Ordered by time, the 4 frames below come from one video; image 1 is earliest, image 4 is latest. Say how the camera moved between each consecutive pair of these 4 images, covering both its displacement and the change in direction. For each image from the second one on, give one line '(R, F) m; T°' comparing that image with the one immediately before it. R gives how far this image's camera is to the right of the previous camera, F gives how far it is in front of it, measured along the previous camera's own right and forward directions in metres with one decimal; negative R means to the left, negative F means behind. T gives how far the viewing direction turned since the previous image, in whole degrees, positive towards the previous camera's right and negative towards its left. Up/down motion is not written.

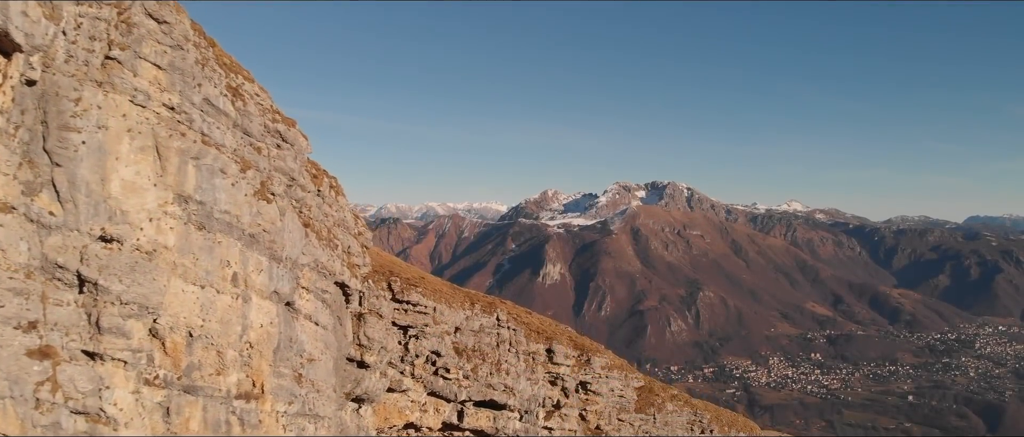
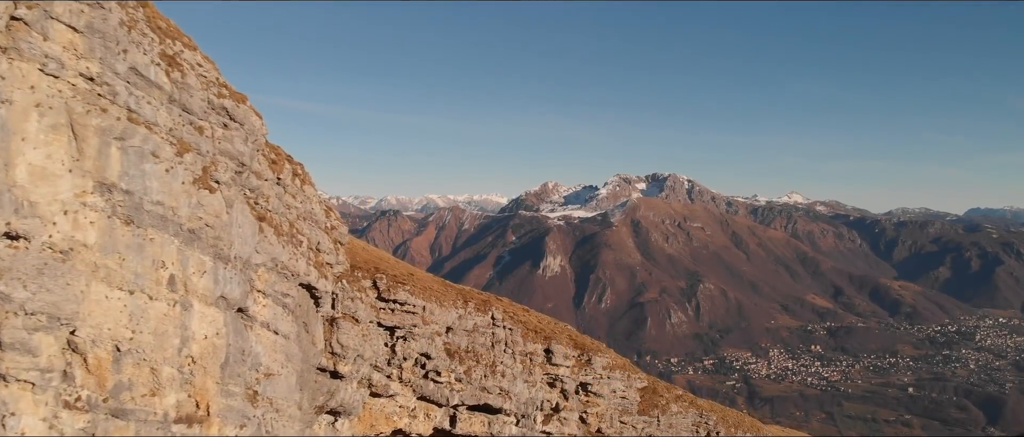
(+0.3, +2.7) m; 0°
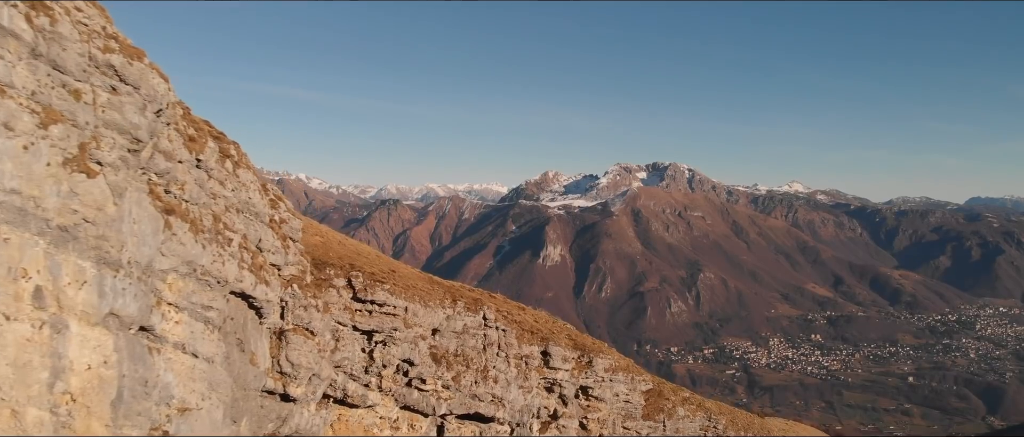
(+0.5, +3.7) m; 0°
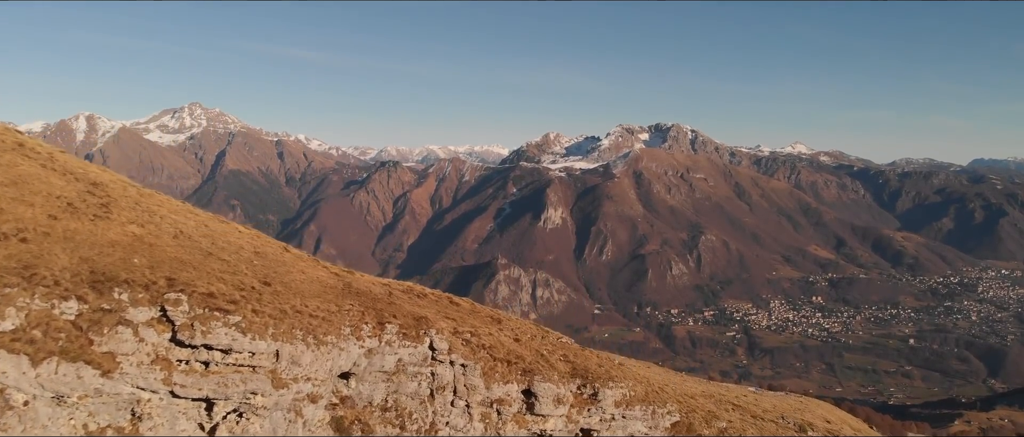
(+1.6, +13.2) m; 0°
